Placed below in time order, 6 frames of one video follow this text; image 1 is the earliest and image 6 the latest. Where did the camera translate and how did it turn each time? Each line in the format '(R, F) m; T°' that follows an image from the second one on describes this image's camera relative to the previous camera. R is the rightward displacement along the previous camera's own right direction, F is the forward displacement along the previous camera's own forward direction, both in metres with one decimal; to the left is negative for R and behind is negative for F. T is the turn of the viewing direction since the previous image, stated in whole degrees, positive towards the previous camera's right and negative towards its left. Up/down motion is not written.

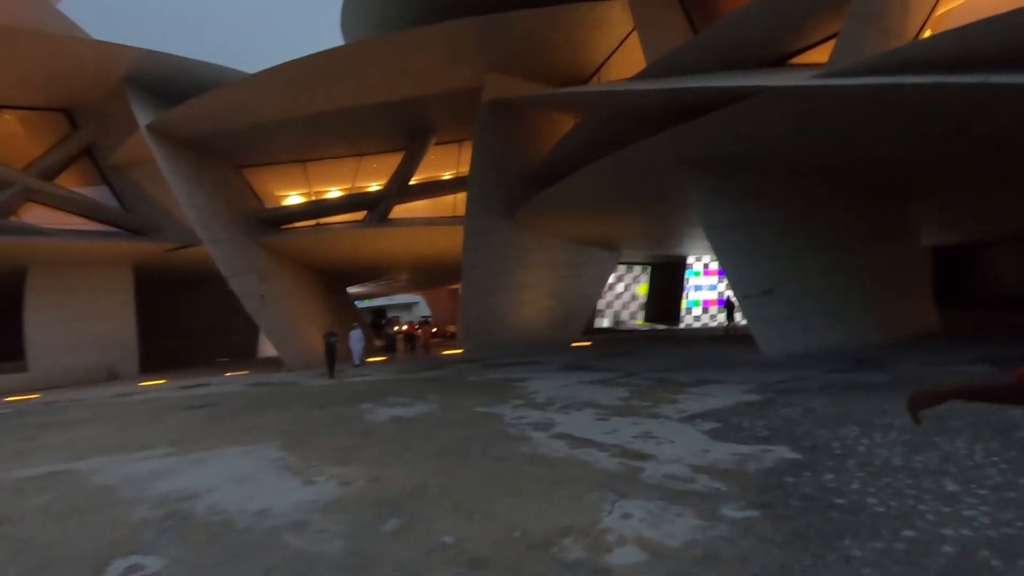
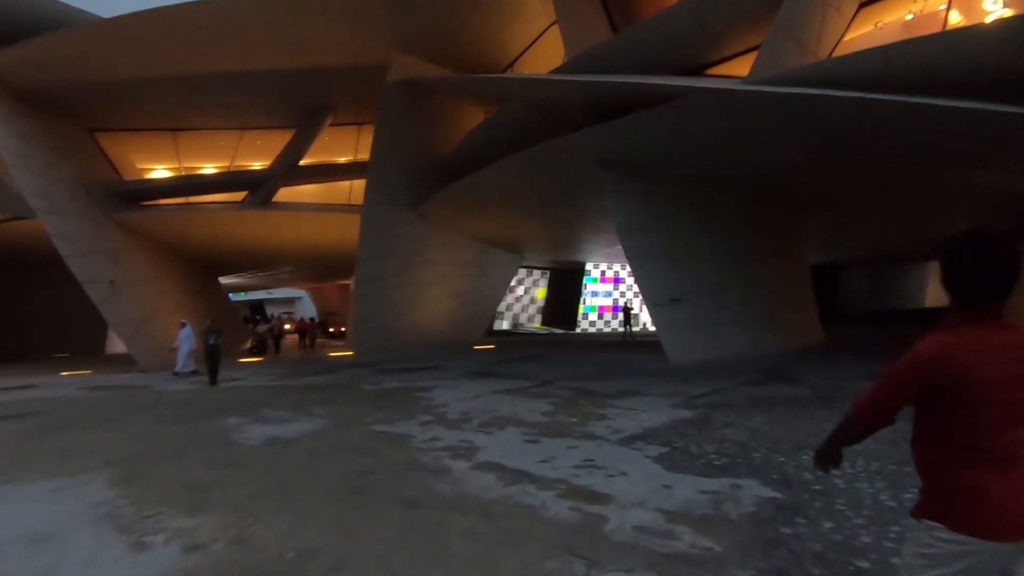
(-0.2, +1.0) m; +11°
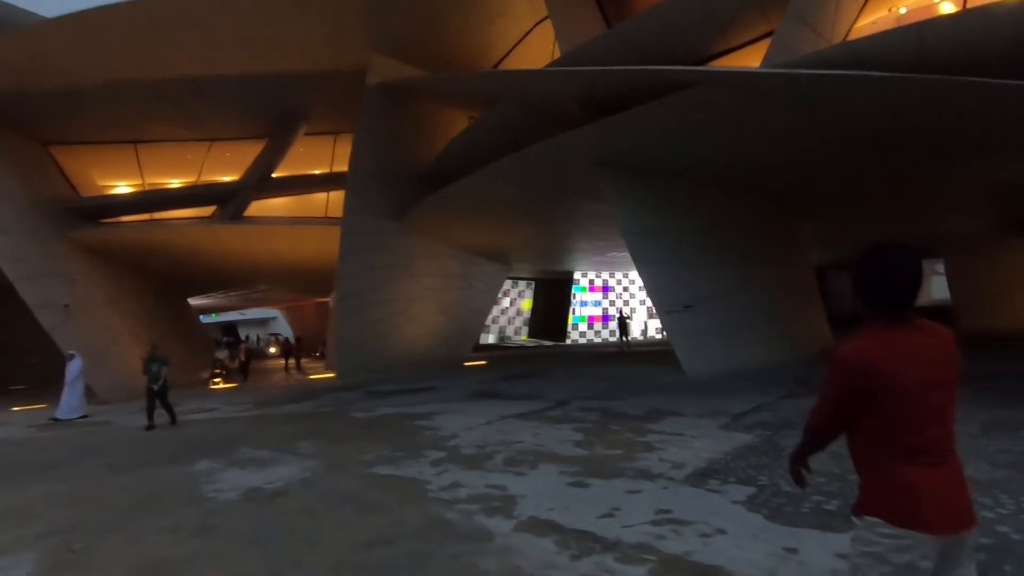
(-0.4, +0.9) m; +2°
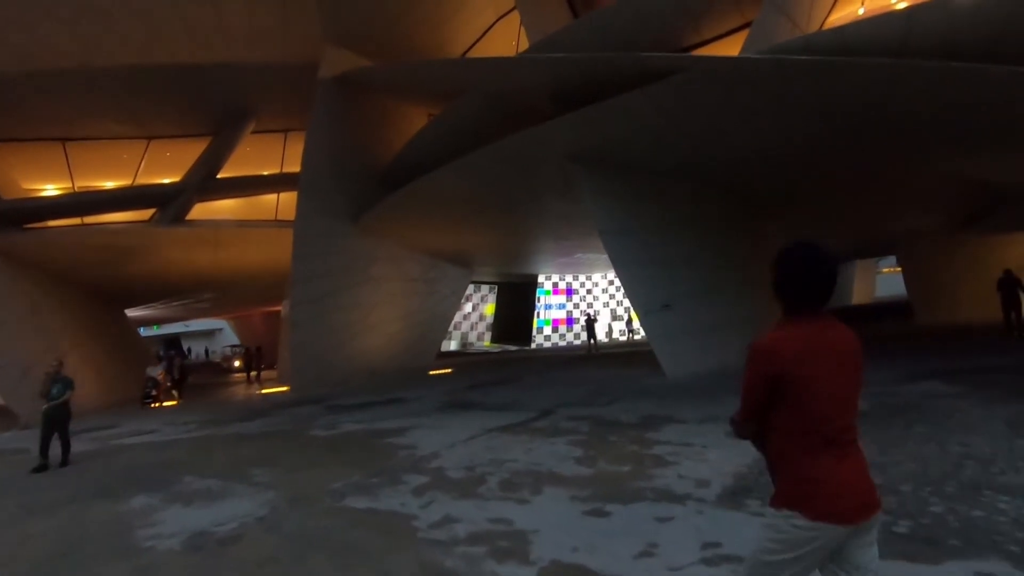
(-0.3, +0.6) m; +4°
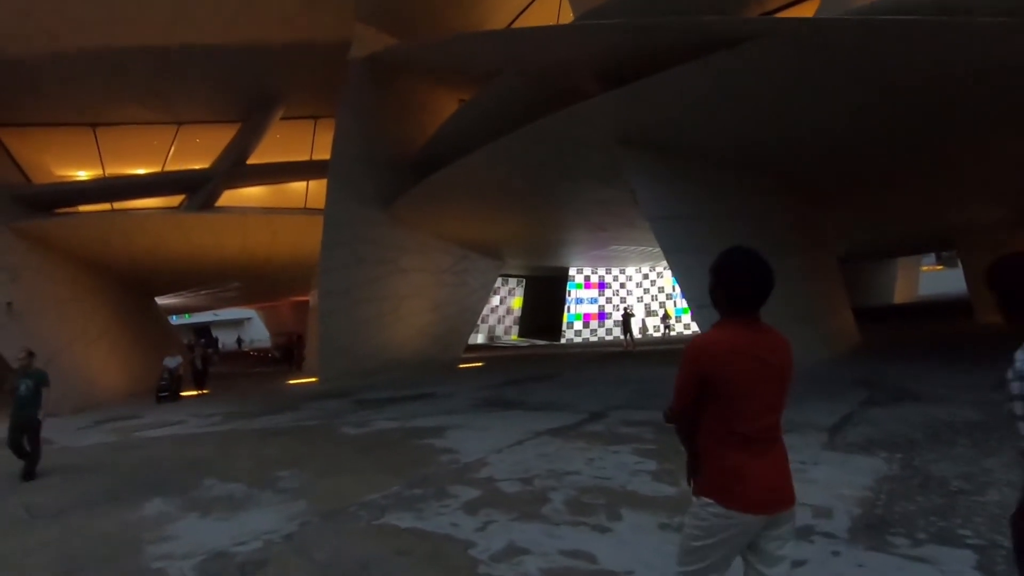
(-0.3, +0.6) m; -2°
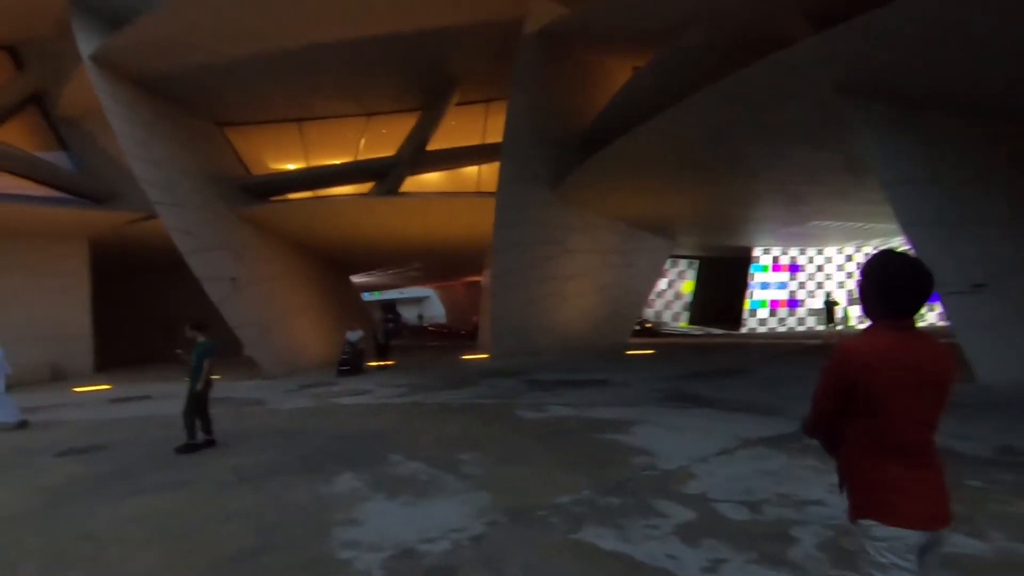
(-0.3, +0.6) m; -16°
